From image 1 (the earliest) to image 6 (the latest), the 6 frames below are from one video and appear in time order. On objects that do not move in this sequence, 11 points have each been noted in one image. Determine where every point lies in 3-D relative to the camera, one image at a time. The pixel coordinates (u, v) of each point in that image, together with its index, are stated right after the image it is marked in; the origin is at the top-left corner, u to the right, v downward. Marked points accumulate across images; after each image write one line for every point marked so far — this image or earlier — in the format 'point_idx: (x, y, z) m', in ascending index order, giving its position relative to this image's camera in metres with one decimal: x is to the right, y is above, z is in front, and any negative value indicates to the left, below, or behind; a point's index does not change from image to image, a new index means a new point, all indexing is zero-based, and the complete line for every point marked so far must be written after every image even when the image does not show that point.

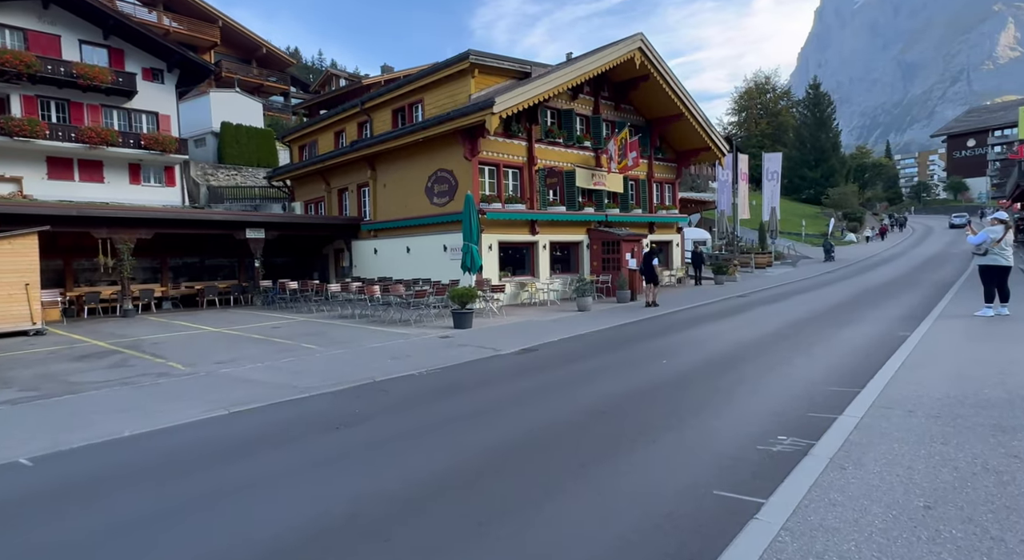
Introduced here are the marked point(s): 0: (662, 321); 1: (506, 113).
0: (+3.8, -1.1, +16.1) m
1: (-0.3, +5.0, +18.3) m
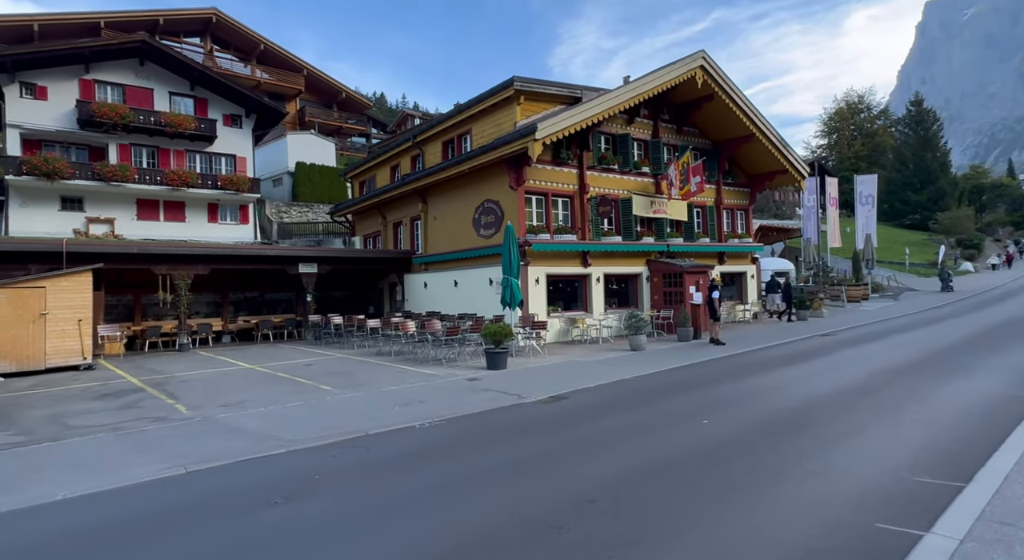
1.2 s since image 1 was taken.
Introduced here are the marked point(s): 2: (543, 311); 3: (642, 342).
0: (+4.8, -1.9, +14.3) m
1: (+1.0, +4.0, +17.4) m
2: (+1.0, -1.0, +19.6) m
3: (+3.6, -1.8, +17.5) m
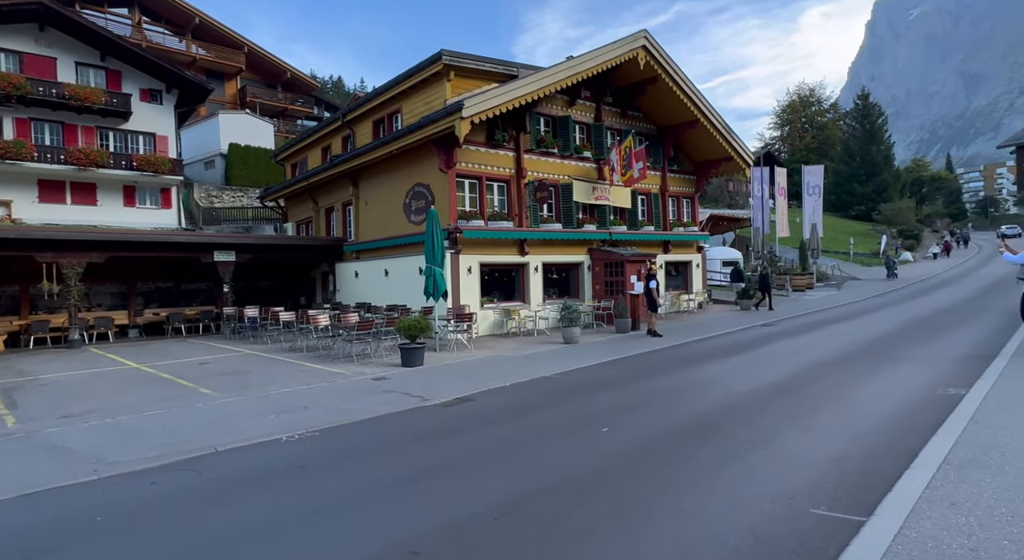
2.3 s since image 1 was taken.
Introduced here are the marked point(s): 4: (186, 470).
0: (+3.0, -1.7, +13.5) m
1: (-0.9, +4.3, +16.3) m
2: (-1.1, -0.7, +18.5) m
3: (+1.7, -1.5, +16.6) m
4: (-3.1, -1.8, +5.9) m
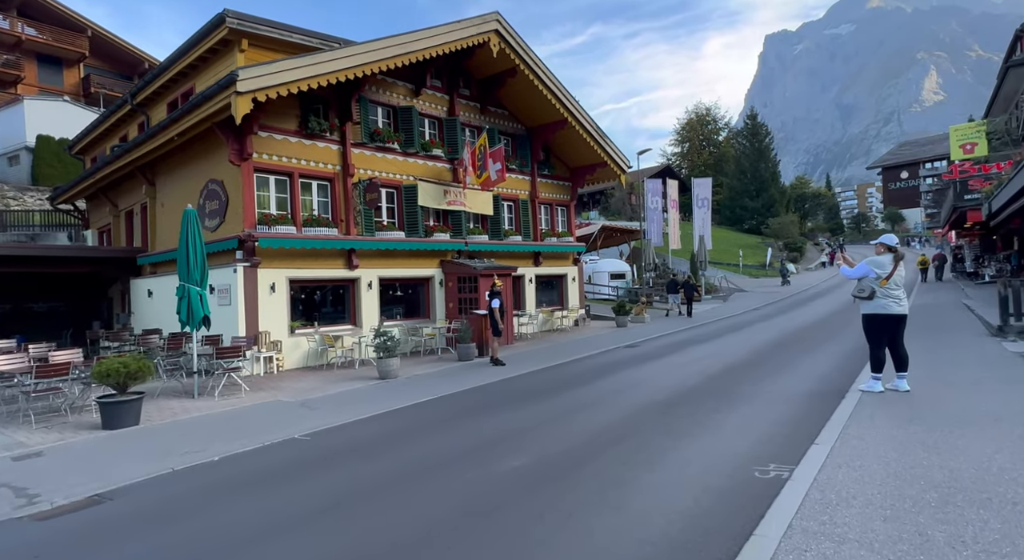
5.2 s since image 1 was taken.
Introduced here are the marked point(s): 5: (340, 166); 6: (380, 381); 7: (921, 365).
0: (-0.8, -2.1, +10.5) m
1: (-5.1, +3.8, +12.8) m
2: (-5.6, -1.2, +15.0) m
3: (-2.6, -1.9, +13.4) m
4: (-5.8, -2.1, +2.2) m
5: (-4.7, +3.1, +16.8) m
6: (-2.8, -2.1, +13.3) m
7: (+7.2, -1.6, +11.0) m
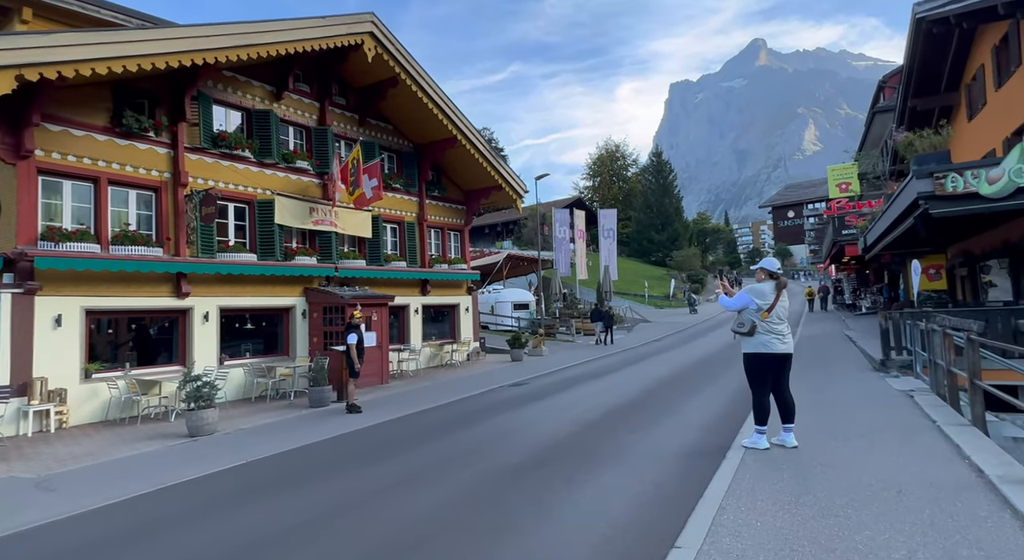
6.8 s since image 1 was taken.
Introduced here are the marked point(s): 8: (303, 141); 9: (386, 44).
0: (-3.2, -2.5, +8.3) m
1: (-7.7, +3.3, +10.2) m
2: (-8.5, -1.8, +12.0) m
3: (-5.3, -2.4, +10.9) m
4: (-7.0, -2.0, -0.7) m
5: (-7.9, +2.4, +14.1) m
6: (-5.6, -2.7, +10.7) m
7: (+4.7, -2.1, +9.9) m
8: (-6.3, +4.1, +18.4) m
9: (-3.8, +7.0, +18.4) m
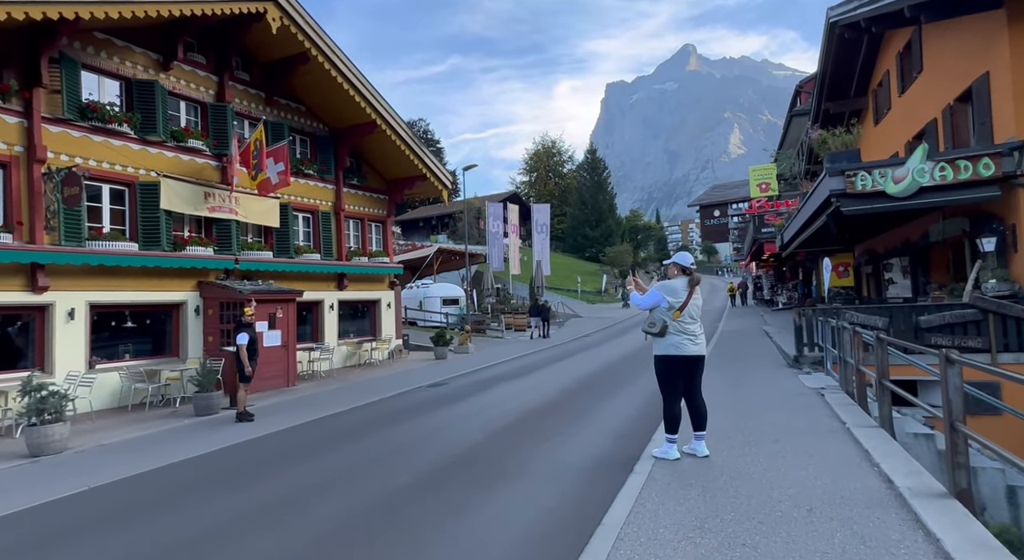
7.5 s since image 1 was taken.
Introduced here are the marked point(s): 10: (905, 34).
0: (-4.5, -2.4, +7.0) m
1: (-9.2, +3.5, +8.4) m
2: (-10.2, -1.6, +10.2) m
3: (-6.9, -2.3, +9.4) m
4: (-7.3, -2.0, -2.3) m
5: (-9.8, +2.6, +12.3) m
6: (-7.1, -2.6, +9.1) m
7: (+3.2, -2.0, +9.4) m
8: (-8.6, +4.3, +16.6) m
9: (-6.1, +7.2, +16.9) m
10: (+12.1, +7.6, +18.9) m
